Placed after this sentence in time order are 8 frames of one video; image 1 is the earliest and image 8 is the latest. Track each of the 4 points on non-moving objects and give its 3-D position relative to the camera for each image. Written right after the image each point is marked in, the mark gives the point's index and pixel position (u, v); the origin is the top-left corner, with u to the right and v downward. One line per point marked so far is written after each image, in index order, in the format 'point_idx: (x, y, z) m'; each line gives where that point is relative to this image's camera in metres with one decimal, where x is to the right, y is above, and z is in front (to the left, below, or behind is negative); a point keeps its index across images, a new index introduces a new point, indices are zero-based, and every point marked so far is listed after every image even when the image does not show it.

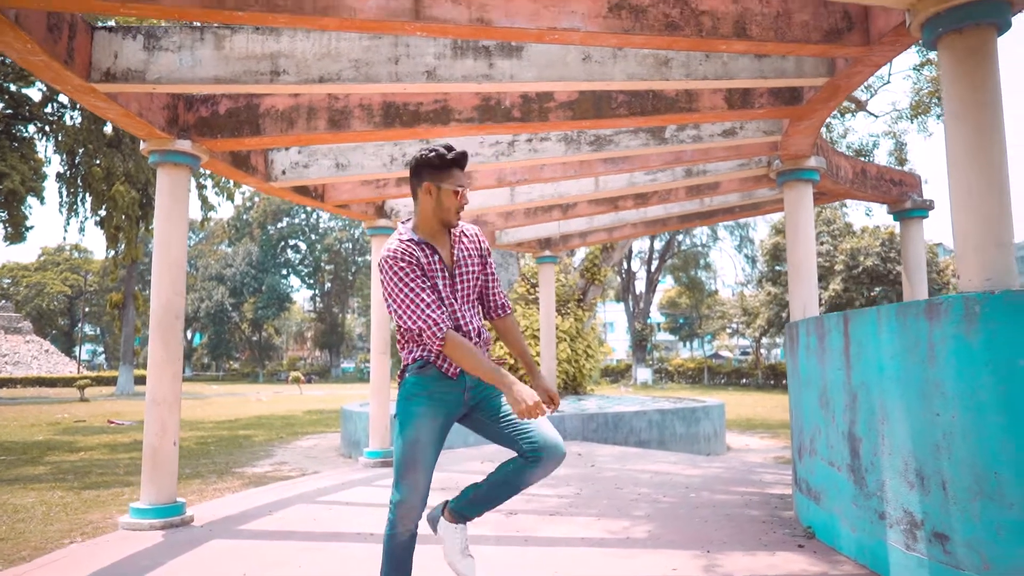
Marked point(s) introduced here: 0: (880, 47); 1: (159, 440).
0: (+2.1, +1.4, +4.0) m
1: (-2.5, -1.1, +5.1) m
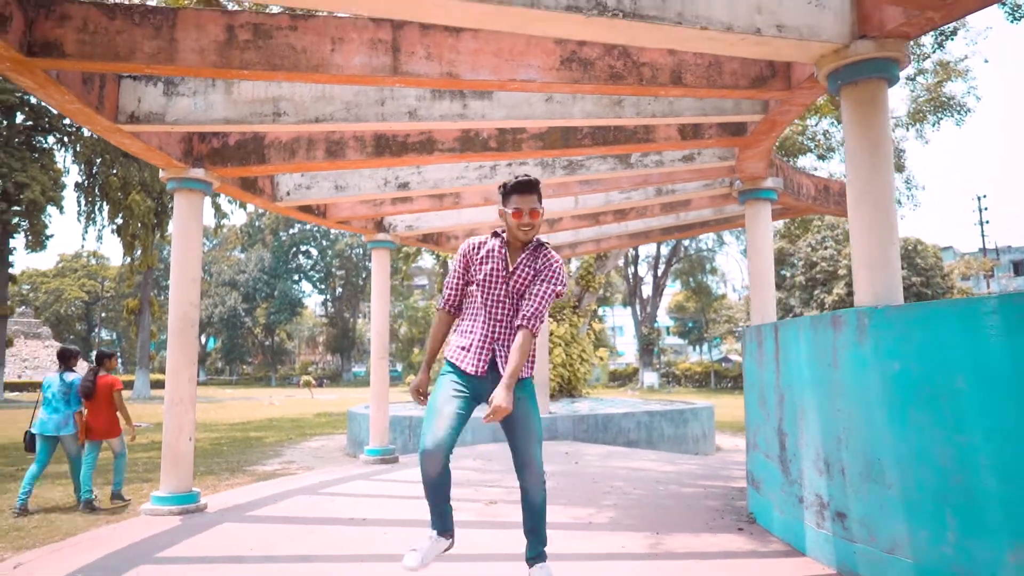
0: (+1.9, +1.3, +4.6) m
1: (-2.7, -1.2, +5.8) m
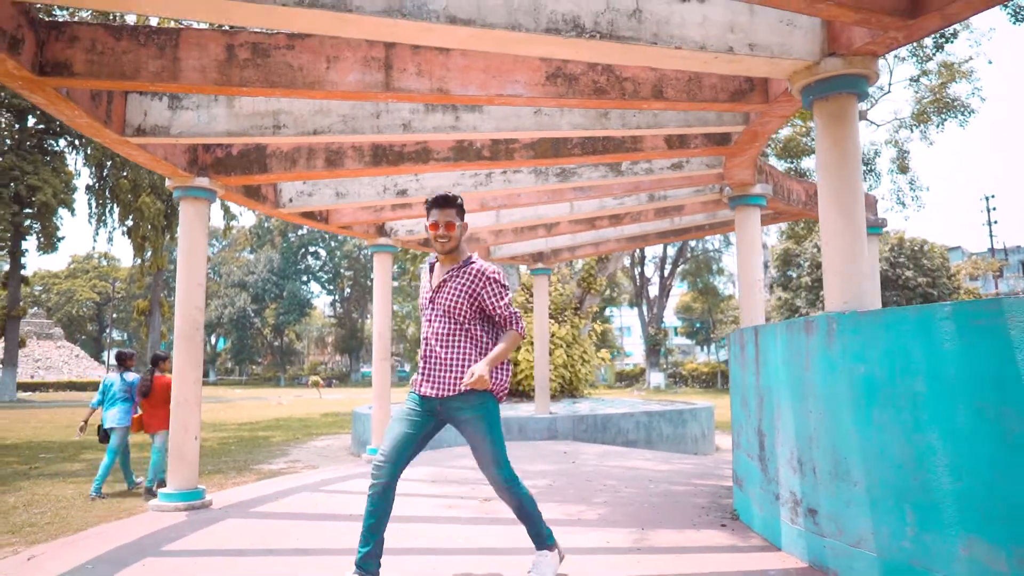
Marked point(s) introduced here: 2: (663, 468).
0: (+1.8, +1.2, +4.8) m
1: (-2.8, -1.2, +6.0) m
2: (+1.7, -2.1, +8.2) m
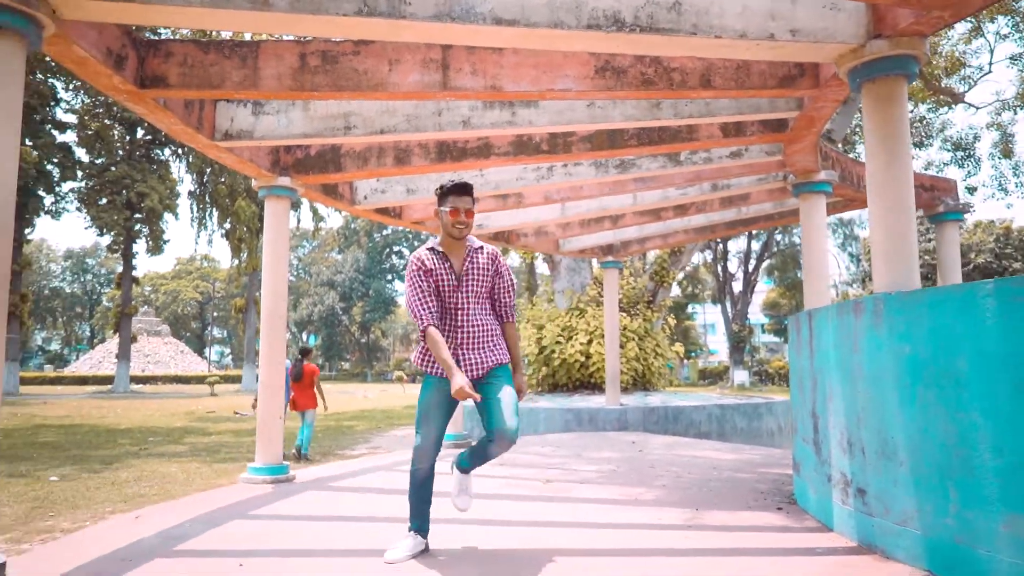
0: (+2.1, +1.4, +4.8) m
1: (-2.2, -1.2, +6.5) m
2: (+2.5, -1.9, +8.2) m
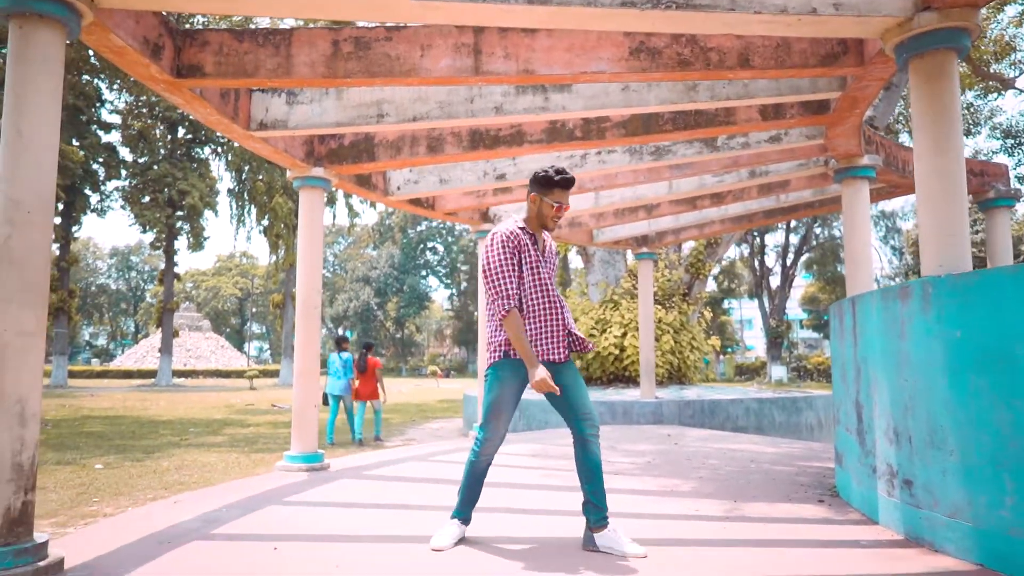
0: (+2.4, +1.4, +4.6) m
1: (-1.9, -1.1, +6.6) m
2: (+2.9, -1.8, +8.0) m
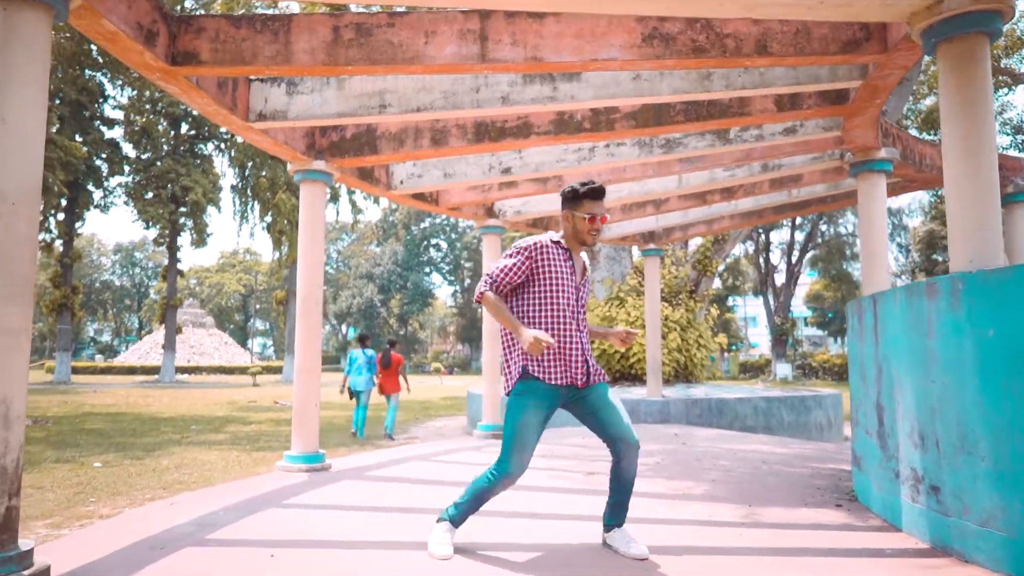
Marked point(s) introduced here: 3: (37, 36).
0: (+2.4, +1.5, +4.4) m
1: (-1.9, -1.0, +6.4) m
2: (+3.0, -1.8, +7.8) m
3: (-2.3, +1.2, +3.4) m
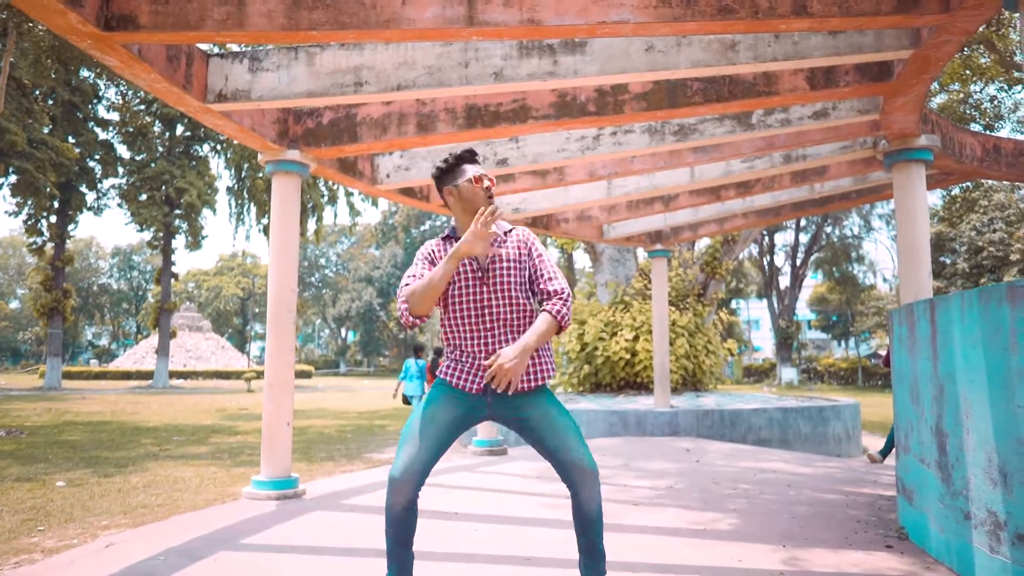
0: (+2.4, +1.4, +3.7) m
1: (-1.9, -1.1, +5.7) m
2: (+2.9, -1.8, +7.1) m
3: (-2.3, +1.2, +2.7) m
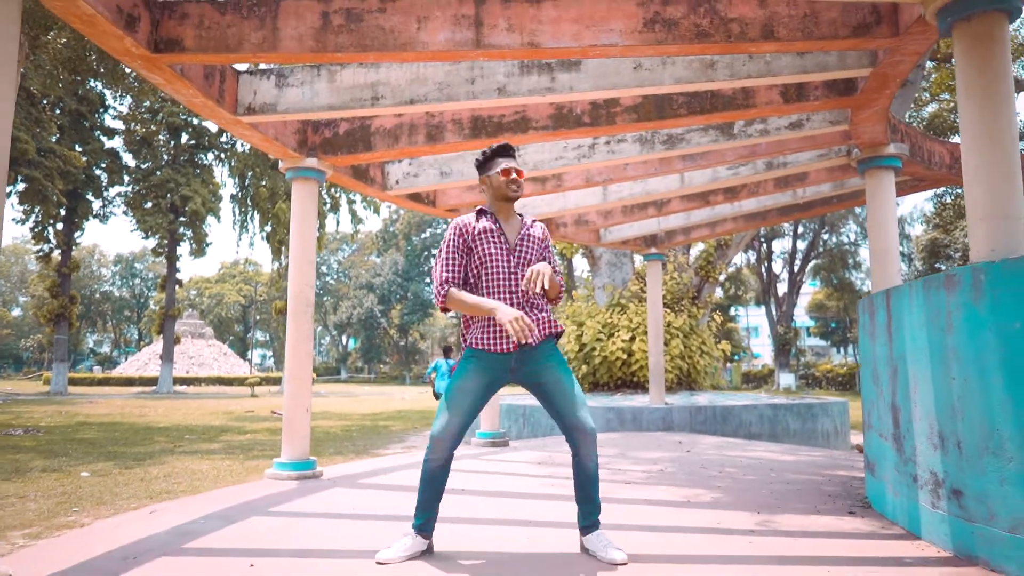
0: (+2.4, +1.5, +4.2) m
1: (-1.9, -1.0, +6.2) m
2: (+2.9, -1.8, +7.6) m
3: (-2.3, +1.2, +3.2) m
